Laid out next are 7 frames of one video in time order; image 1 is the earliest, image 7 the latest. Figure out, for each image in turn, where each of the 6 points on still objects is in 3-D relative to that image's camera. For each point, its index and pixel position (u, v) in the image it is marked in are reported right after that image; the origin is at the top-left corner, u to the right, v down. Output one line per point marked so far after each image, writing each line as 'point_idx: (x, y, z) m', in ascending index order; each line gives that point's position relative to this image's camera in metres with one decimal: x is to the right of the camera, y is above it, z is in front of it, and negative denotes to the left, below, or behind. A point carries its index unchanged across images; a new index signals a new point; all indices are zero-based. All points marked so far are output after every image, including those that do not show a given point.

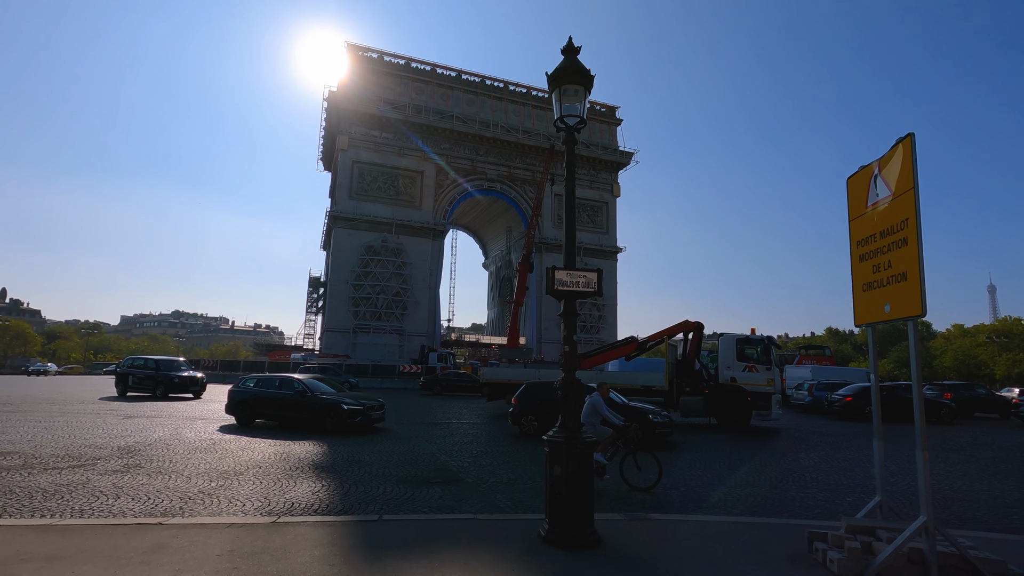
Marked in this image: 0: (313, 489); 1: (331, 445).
0: (-2.8, -2.8, +8.2) m
1: (-3.8, -3.3, +12.1) m
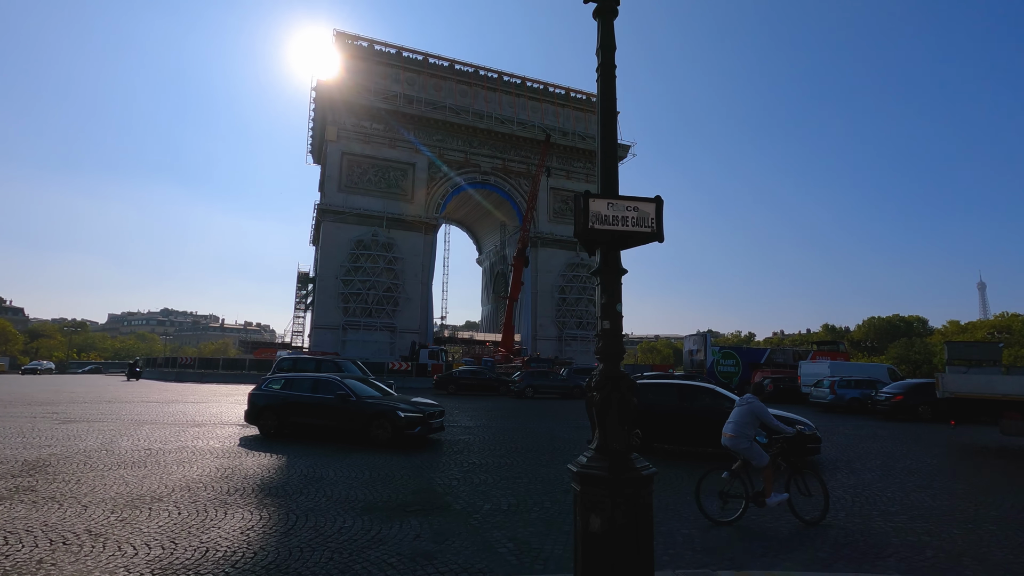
0: (-2.8, -2.5, +6.1) m
1: (-3.8, -2.9, +10.0) m
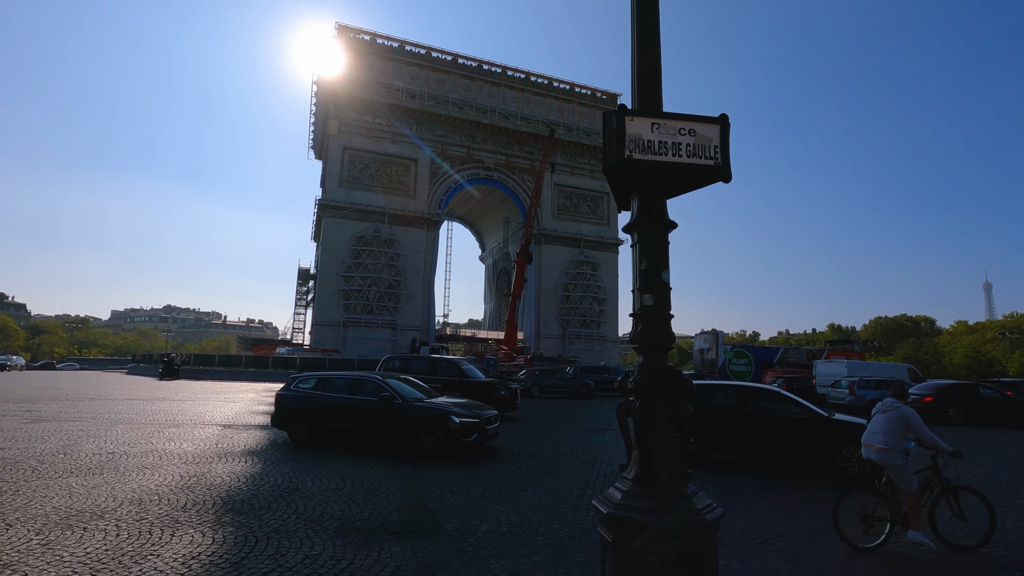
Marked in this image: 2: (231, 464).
0: (-2.8, -2.3, +5.1) m
1: (-3.8, -2.7, +9.0) m
2: (-4.3, -2.7, +8.9) m
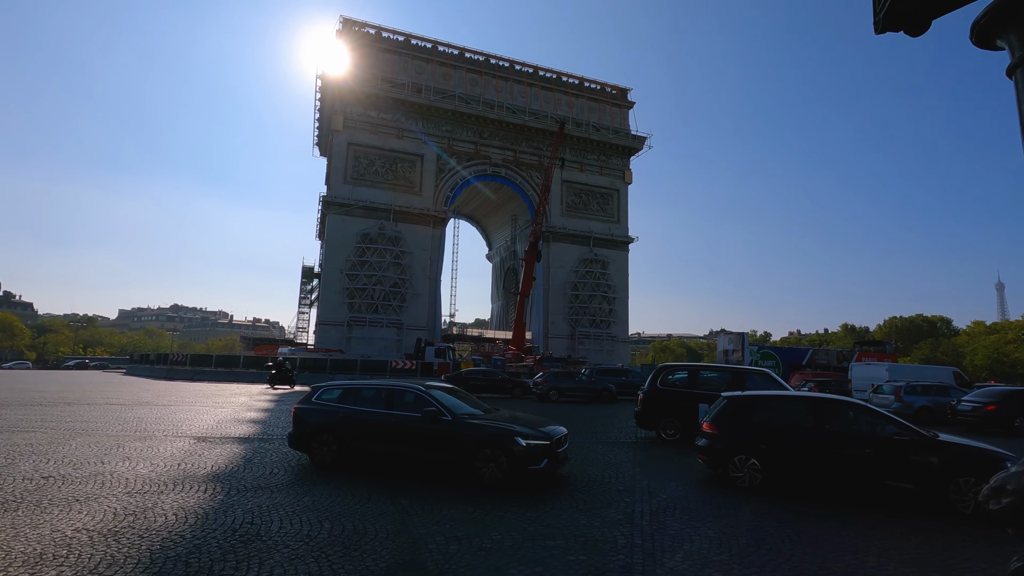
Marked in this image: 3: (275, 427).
0: (-2.6, -2.1, +3.4) m
1: (-3.5, -2.6, +7.3) m
2: (-4.1, -2.6, +7.2) m
3: (-5.7, -3.4, +14.1) m
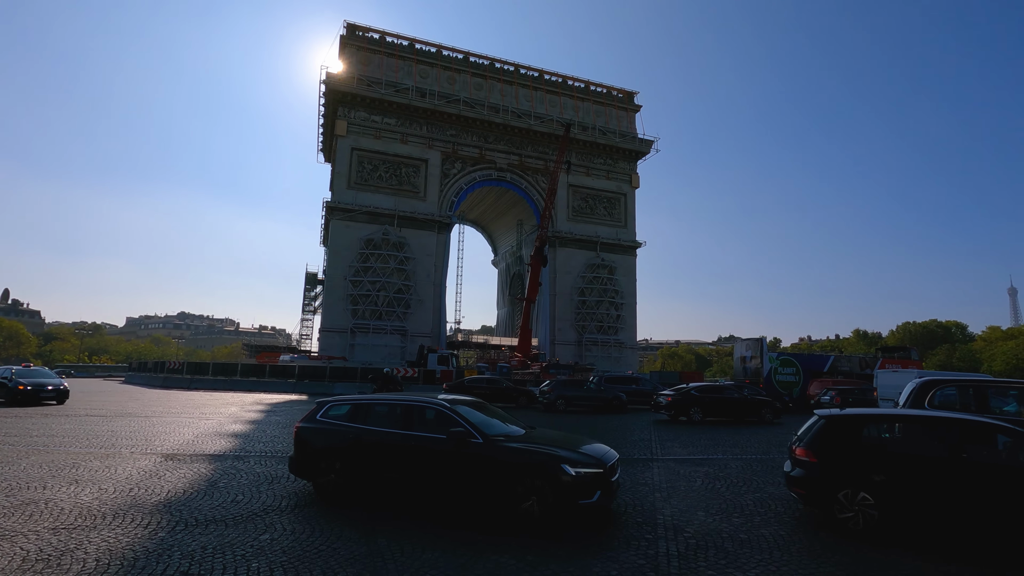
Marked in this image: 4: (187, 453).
0: (-2.6, -2.1, +2.2) m
1: (-3.5, -2.5, +6.2) m
2: (-4.1, -2.5, +6.1) m
3: (-5.7, -3.4, +12.9) m
4: (-6.2, -3.1, +11.0) m
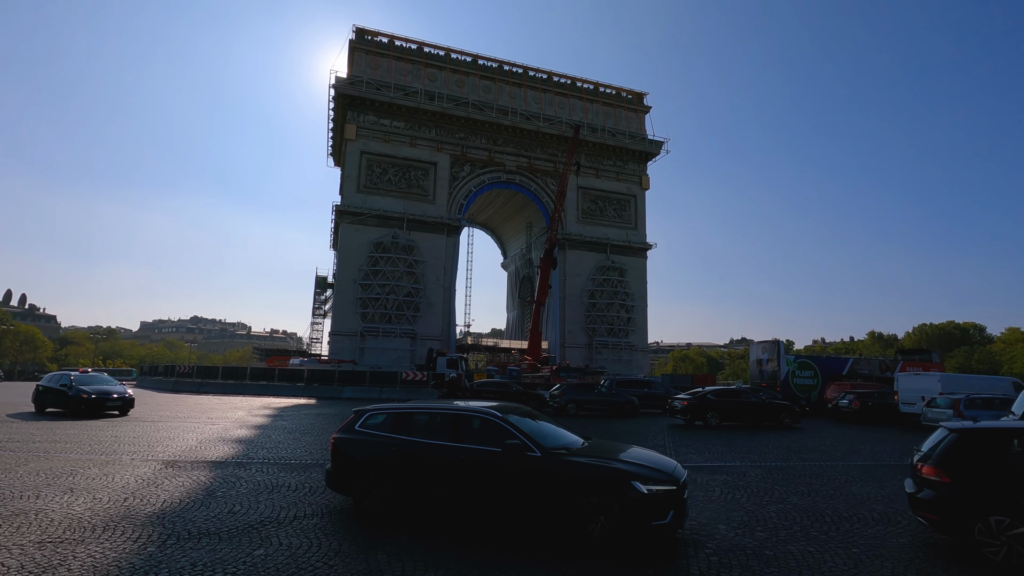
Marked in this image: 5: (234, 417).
0: (-2.6, -2.0, +1.9) m
1: (-3.4, -2.6, +5.8) m
2: (-4.0, -2.5, +5.8) m
3: (-5.5, -3.5, +12.6) m
4: (-6.0, -3.2, +10.7) m
5: (-9.6, -4.5, +20.0) m
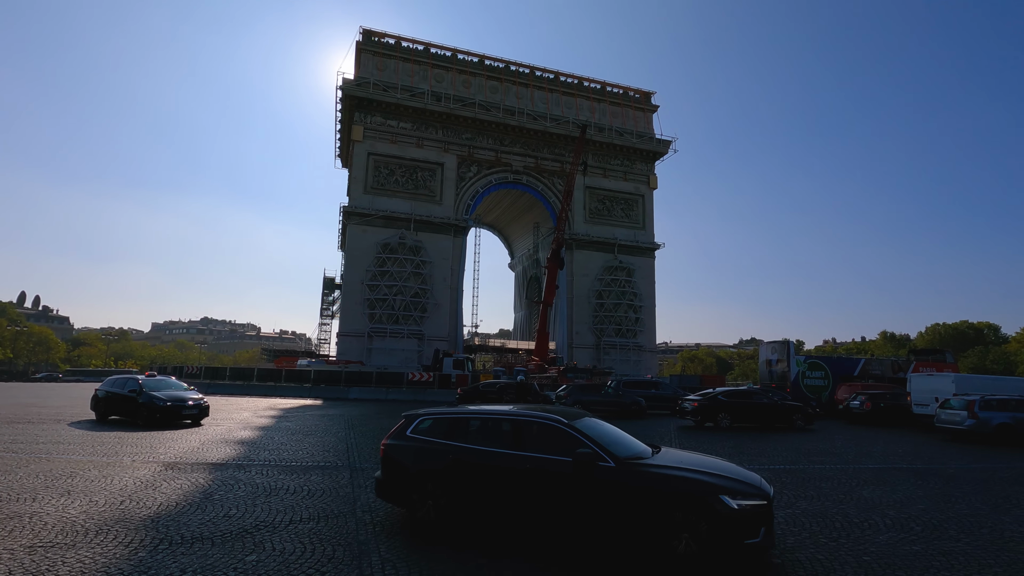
0: (-2.7, -2.0, +1.8) m
1: (-3.4, -2.6, +5.7) m
2: (-4.0, -2.5, +5.7) m
3: (-5.4, -3.5, +12.6) m
4: (-5.9, -3.2, +10.6) m
5: (-9.4, -4.5, +20.0) m
